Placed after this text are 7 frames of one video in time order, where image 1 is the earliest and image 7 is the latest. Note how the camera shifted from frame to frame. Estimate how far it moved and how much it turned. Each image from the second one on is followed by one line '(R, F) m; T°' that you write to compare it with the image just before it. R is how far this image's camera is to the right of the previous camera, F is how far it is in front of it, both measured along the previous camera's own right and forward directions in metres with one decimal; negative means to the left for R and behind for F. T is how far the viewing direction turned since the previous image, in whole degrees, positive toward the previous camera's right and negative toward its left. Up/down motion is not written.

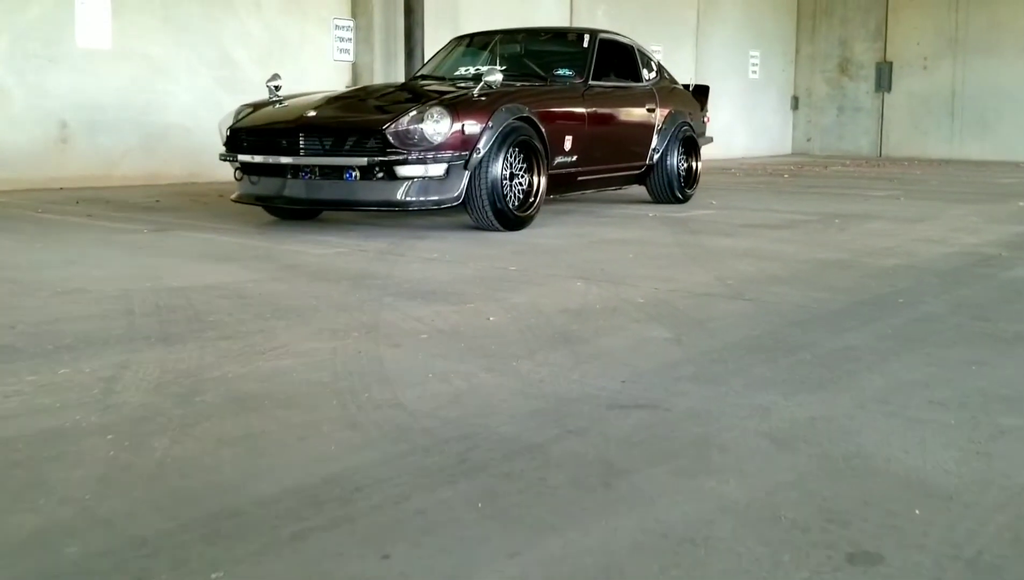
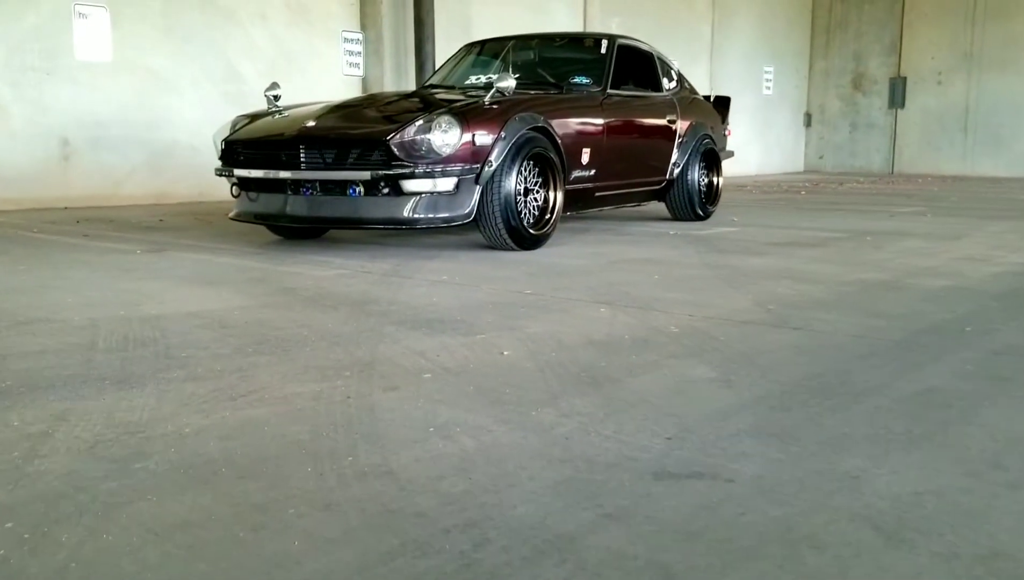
(0.0, +0.4) m; -1°
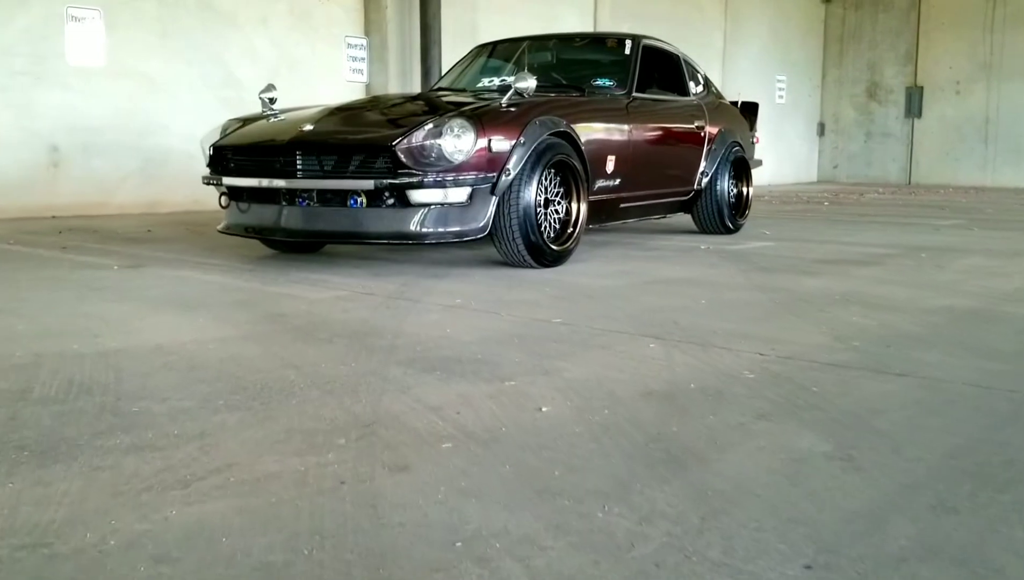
(-0.1, +0.6) m; 0°
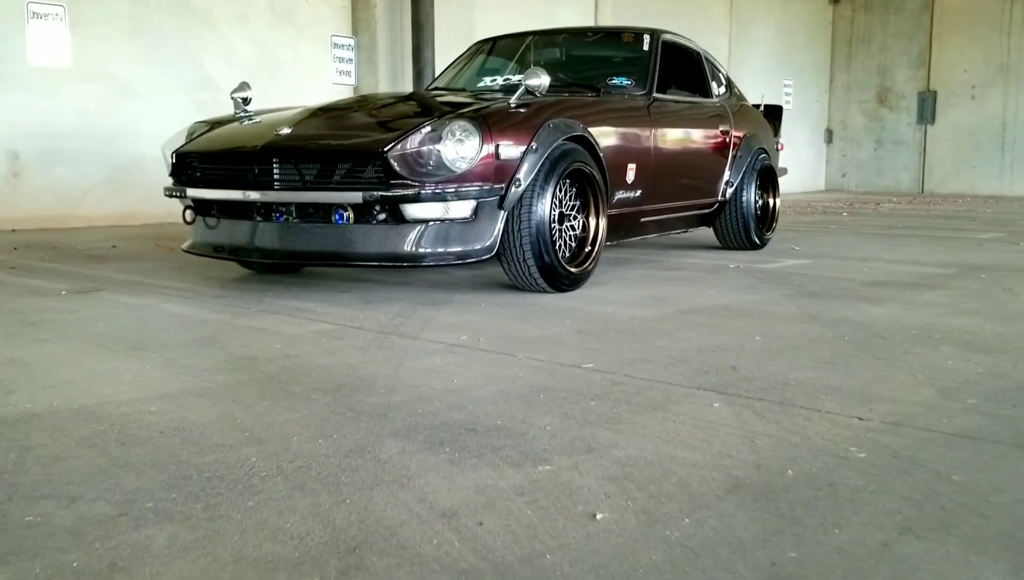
(-0.1, +0.6) m; +1°
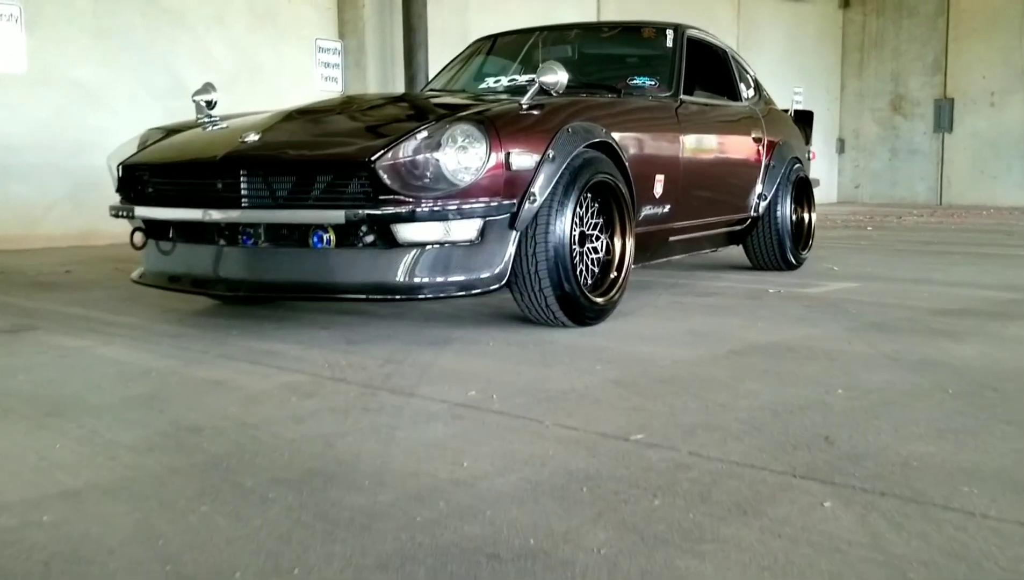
(-0.1, +0.6) m; +1°
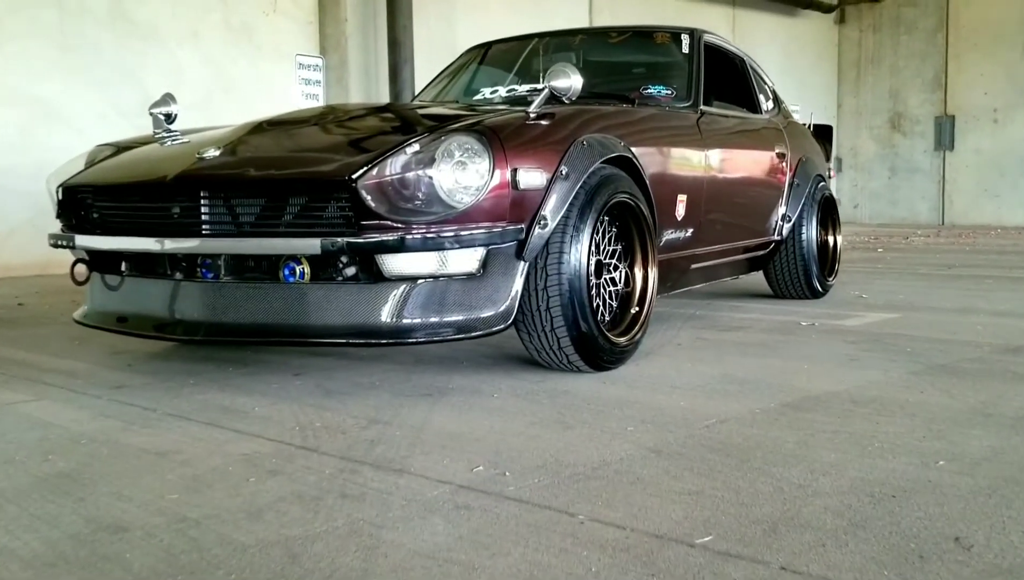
(-0.1, +0.5) m; +1°
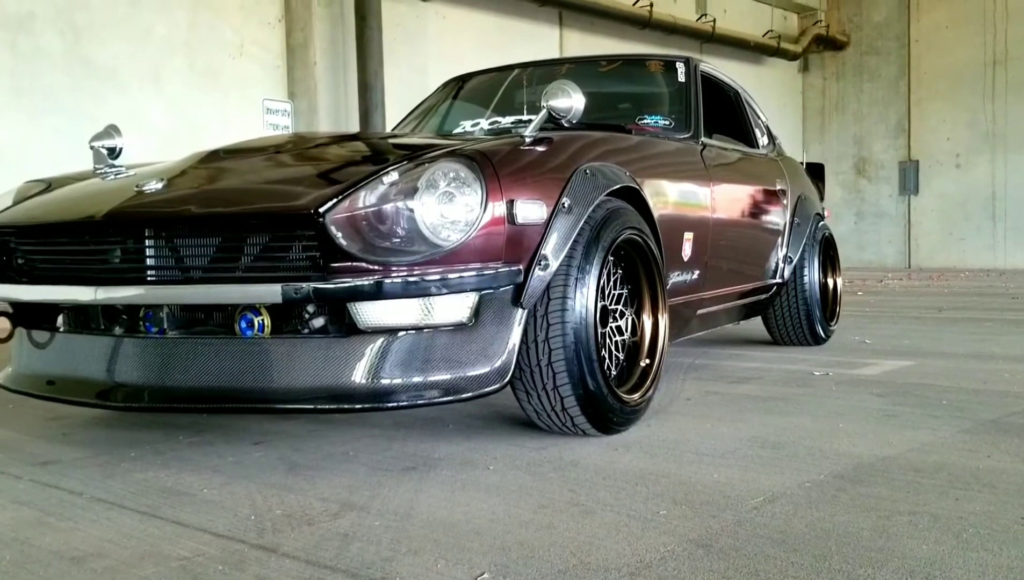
(-0.1, +0.4) m; +2°
